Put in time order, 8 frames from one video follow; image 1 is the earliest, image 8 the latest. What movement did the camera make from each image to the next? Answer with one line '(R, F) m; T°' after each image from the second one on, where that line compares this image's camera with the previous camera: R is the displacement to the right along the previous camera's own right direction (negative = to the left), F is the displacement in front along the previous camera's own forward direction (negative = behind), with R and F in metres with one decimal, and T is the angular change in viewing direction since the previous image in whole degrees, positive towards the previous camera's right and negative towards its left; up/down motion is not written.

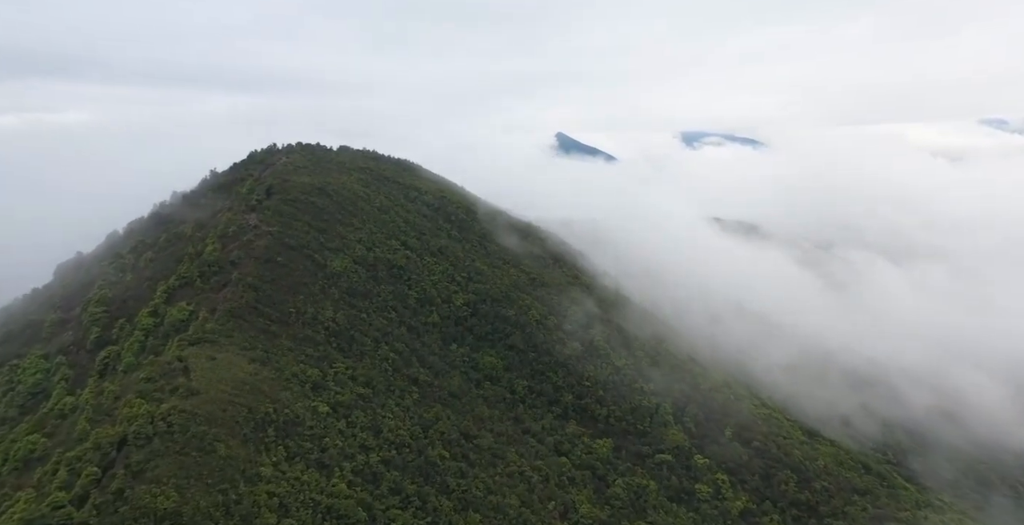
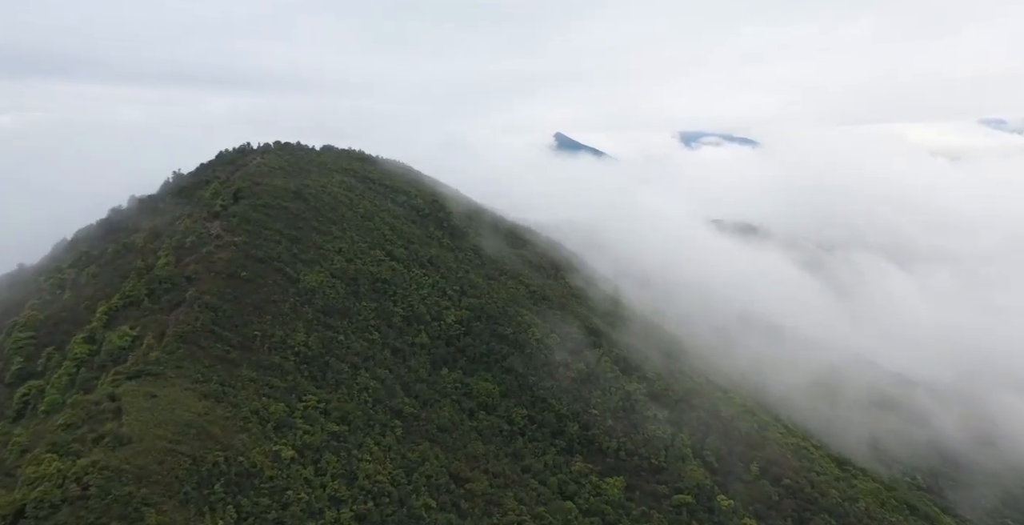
(+0.2, +6.5) m; 0°
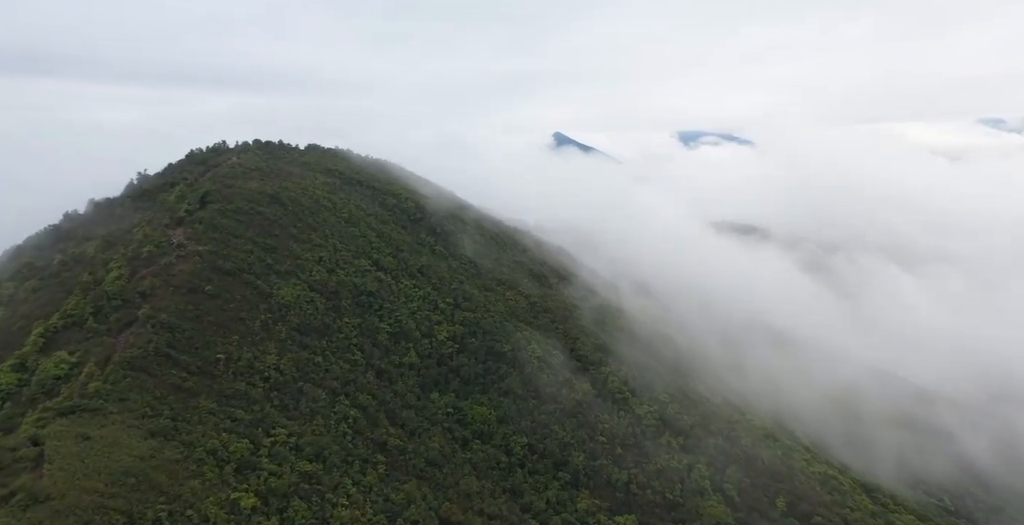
(+0.1, +5.2) m; 0°
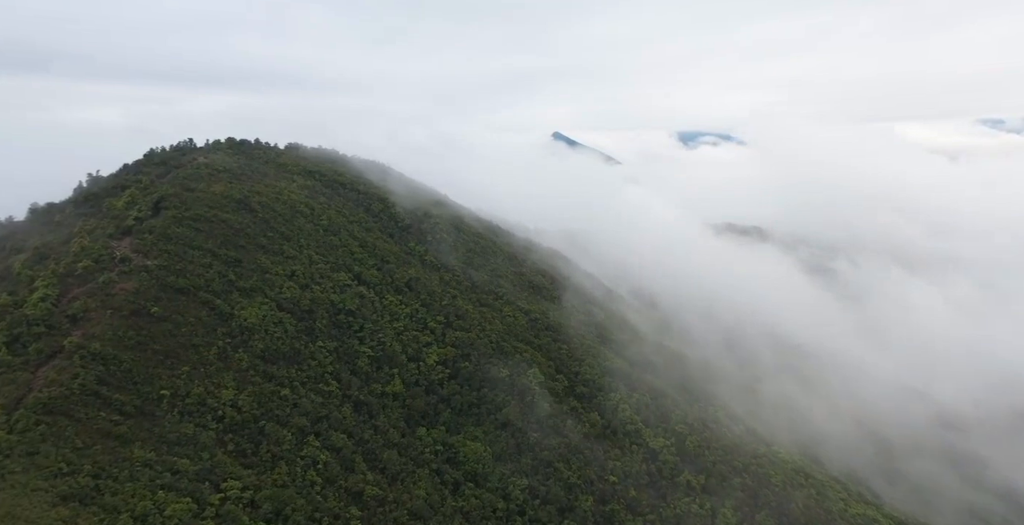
(+0.1, +5.9) m; 0°
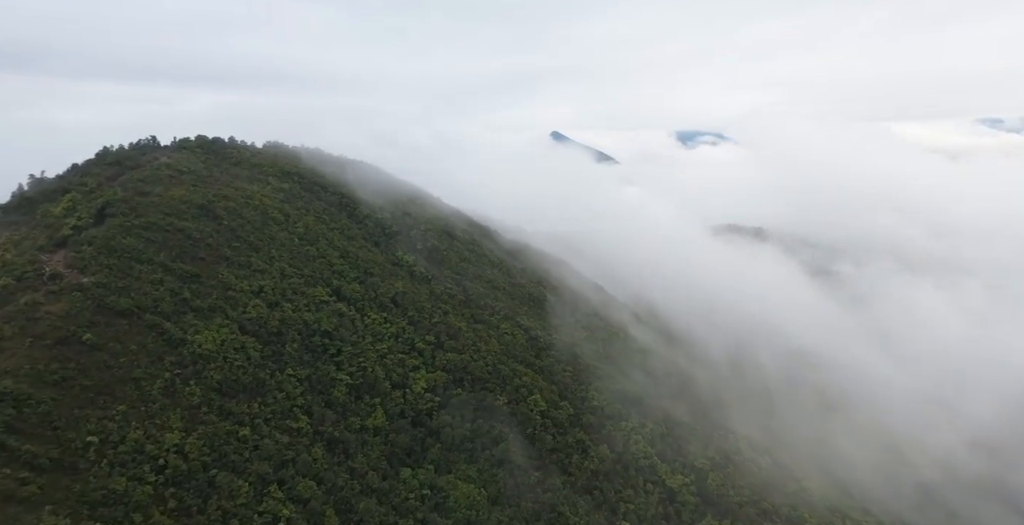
(+0.1, +5.3) m; 0°
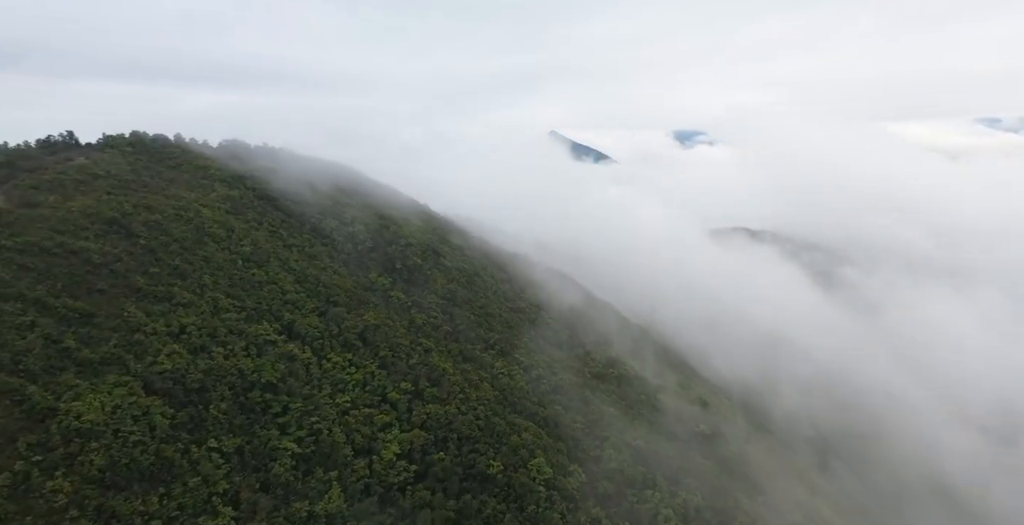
(+0.1, +8.7) m; 0°
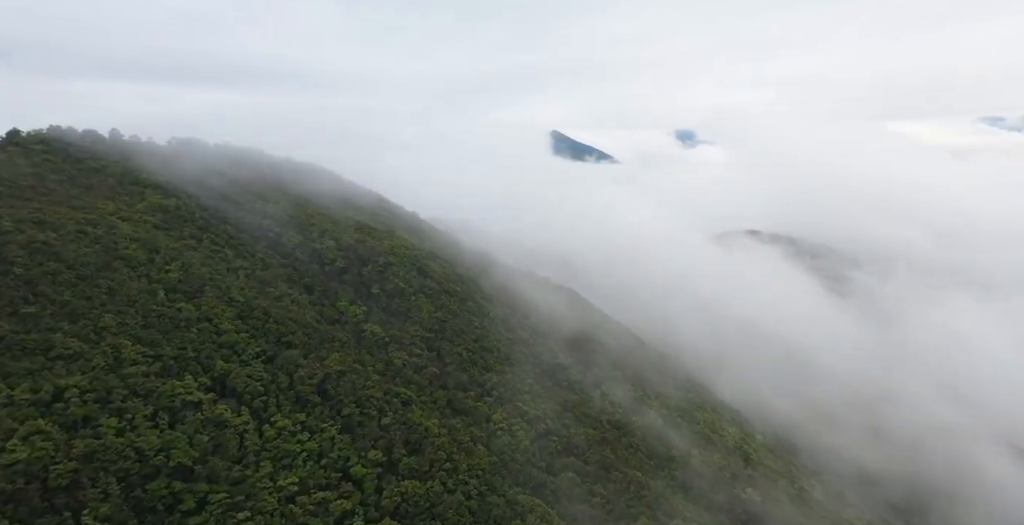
(-0.1, +7.9) m; 0°
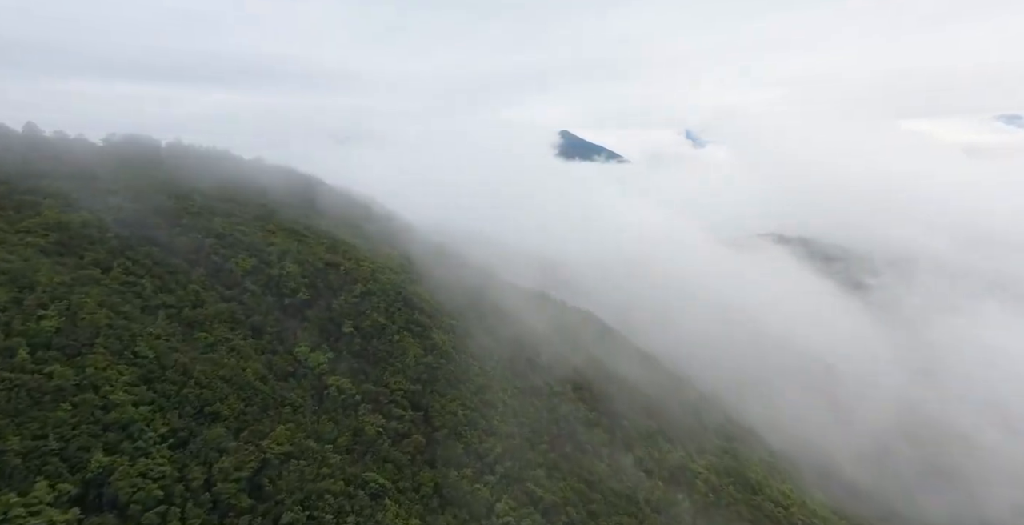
(0.0, +8.1) m; -1°
